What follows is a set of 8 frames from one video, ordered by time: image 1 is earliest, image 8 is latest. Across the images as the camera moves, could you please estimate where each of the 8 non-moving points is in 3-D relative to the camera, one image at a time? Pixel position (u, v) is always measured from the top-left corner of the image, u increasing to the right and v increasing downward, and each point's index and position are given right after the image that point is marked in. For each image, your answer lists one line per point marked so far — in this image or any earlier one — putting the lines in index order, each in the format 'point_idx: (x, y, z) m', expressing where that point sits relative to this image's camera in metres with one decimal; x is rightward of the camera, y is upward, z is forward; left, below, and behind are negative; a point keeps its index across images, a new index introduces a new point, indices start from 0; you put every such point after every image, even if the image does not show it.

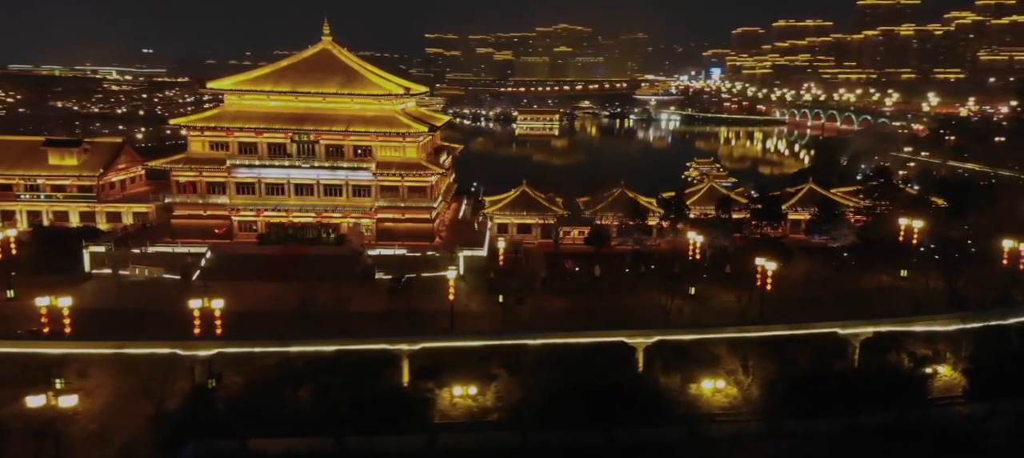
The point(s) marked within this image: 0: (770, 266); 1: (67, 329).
0: (+7.1, -0.9, +15.8) m
1: (-7.8, -1.8, +10.6) m
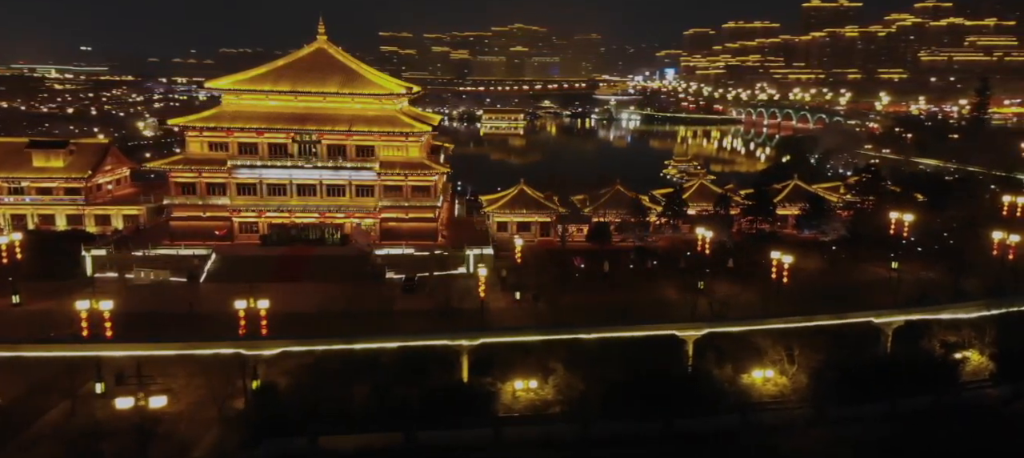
0: (+7.7, -0.8, +16.4) m
1: (-7.0, -1.8, +10.4) m
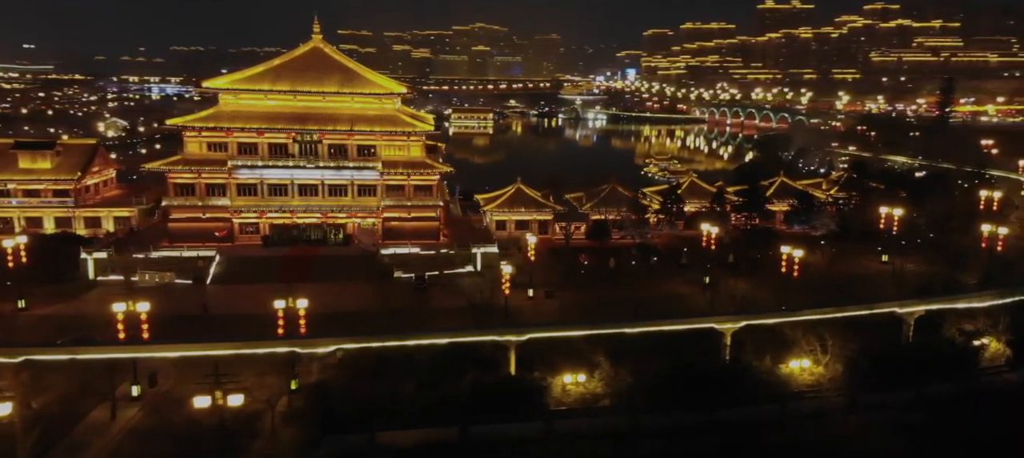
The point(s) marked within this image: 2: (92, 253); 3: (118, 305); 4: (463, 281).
0: (+8.1, -0.7, +16.8) m
1: (-6.3, -1.8, +10.3) m
2: (-13.6, -0.8, +19.4) m
3: (-6.7, -1.3, +10.2) m
4: (-1.5, -1.8, +19.8) m
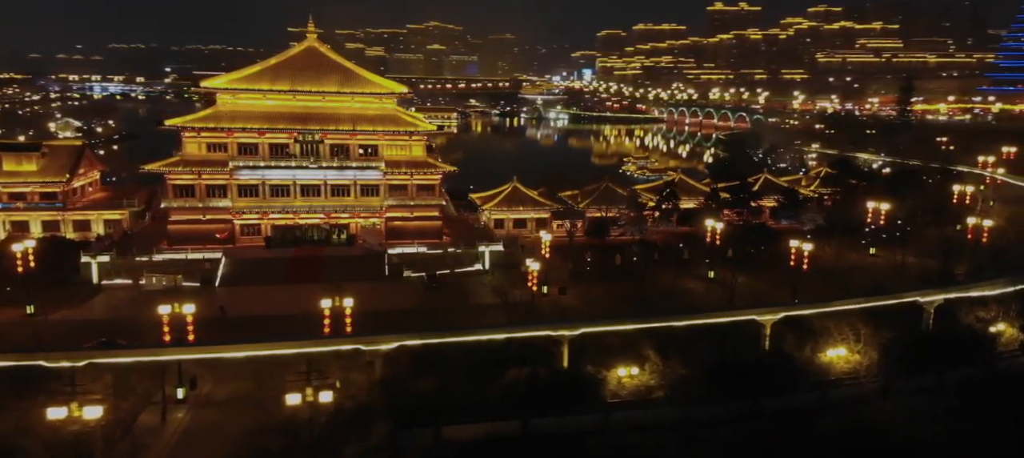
0: (+8.6, -0.5, +17.4) m
1: (-5.4, -1.8, +10.2) m
2: (-13.2, -0.9, +18.9) m
3: (-5.9, -1.3, +10.1) m
4: (-1.2, -1.7, +19.9) m
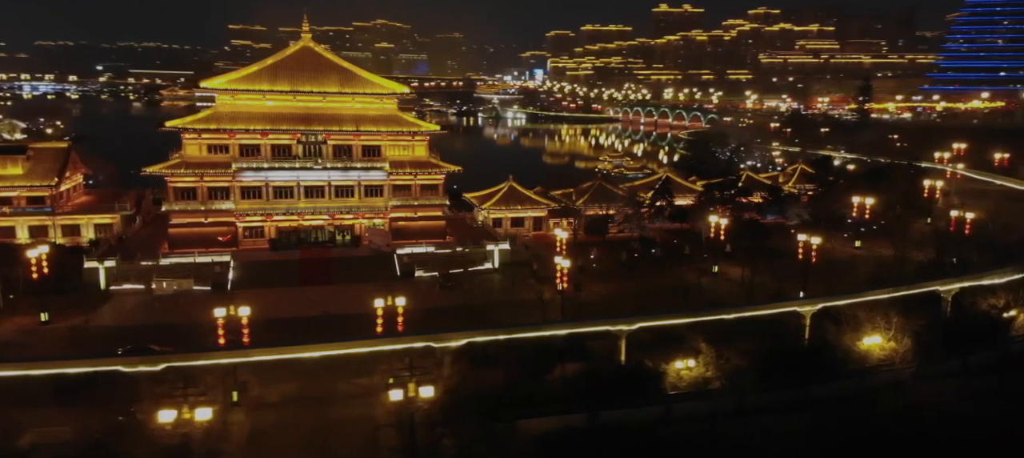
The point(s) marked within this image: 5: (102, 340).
0: (+9.1, -0.3, +18.1) m
1: (-4.5, -1.9, +10.2) m
2: (-12.7, -1.0, +18.5) m
3: (-4.9, -1.4, +10.1) m
4: (-0.7, -1.7, +20.1) m
5: (-9.6, -2.5, +14.0) m
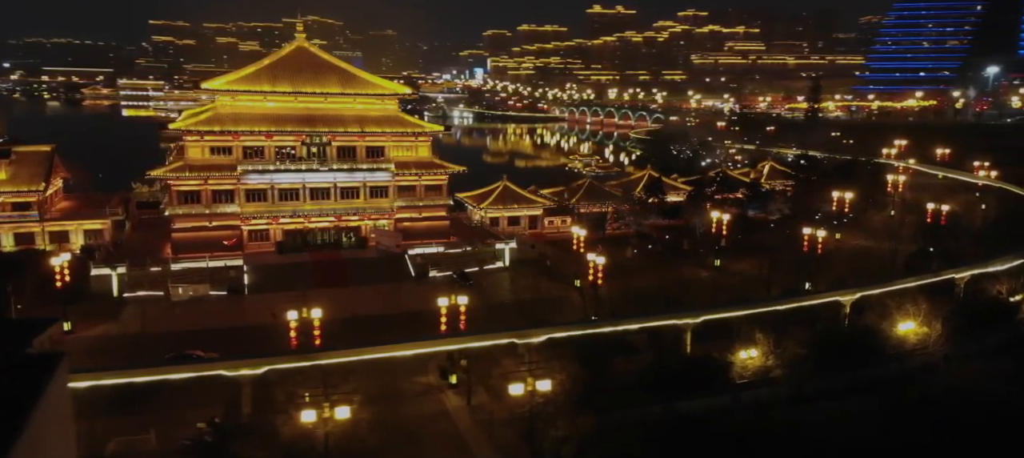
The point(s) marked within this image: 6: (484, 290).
0: (+9.8, -0.1, +19.1) m
1: (-3.3, -1.9, +10.3) m
2: (-12.0, -1.2, +18.0) m
3: (-3.7, -1.4, +10.1) m
4: (-0.2, -1.7, +20.5) m
5: (-8.6, -2.6, +13.8) m
6: (-0.9, -2.0, +19.2) m
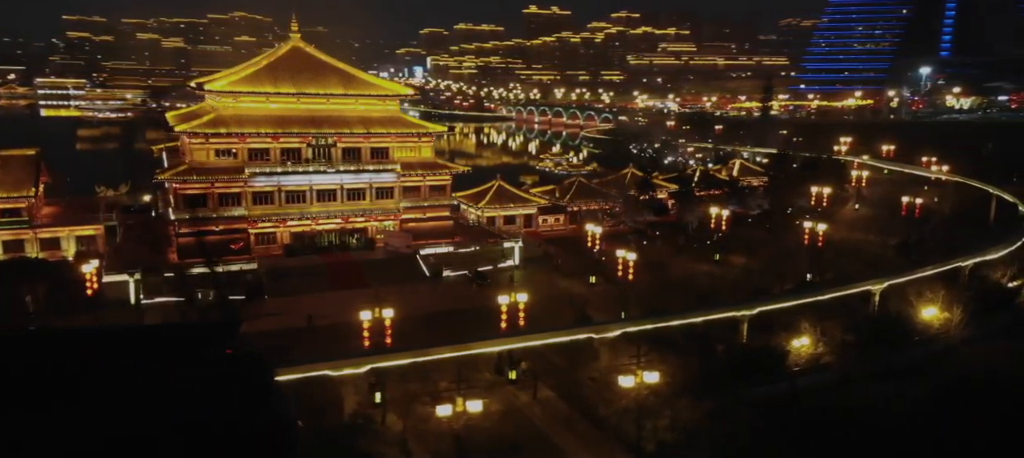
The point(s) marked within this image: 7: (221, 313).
0: (+10.3, 0.0, +20.2) m
1: (-2.1, -2.0, +10.5) m
2: (-11.3, -1.4, +17.7) m
3: (-2.5, -1.5, +10.3) m
4: (+0.3, -1.6, +20.9) m
5: (-7.7, -2.7, +13.7) m
6: (-0.3, -2.0, +19.6) m
7: (-8.1, -2.3, +16.7) m
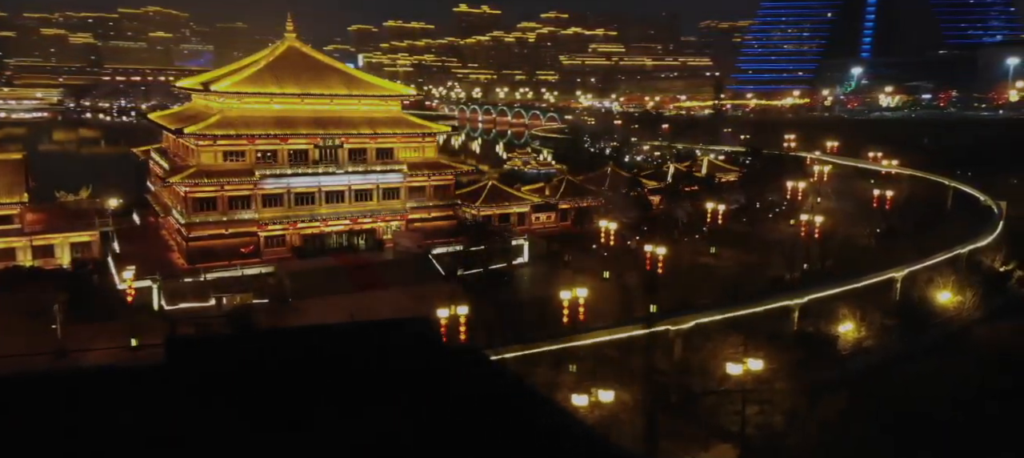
0: (+10.8, +0.3, +21.4) m
1: (-0.8, -2.0, +10.9) m
2: (-10.5, -1.5, +17.4) m
3: (-1.2, -1.5, +10.7) m
4: (+0.8, -1.6, +21.4) m
5: (-6.5, -2.8, +13.7) m
6: (+0.3, -1.9, +20.1) m
7: (-7.2, -2.4, +16.6) m
